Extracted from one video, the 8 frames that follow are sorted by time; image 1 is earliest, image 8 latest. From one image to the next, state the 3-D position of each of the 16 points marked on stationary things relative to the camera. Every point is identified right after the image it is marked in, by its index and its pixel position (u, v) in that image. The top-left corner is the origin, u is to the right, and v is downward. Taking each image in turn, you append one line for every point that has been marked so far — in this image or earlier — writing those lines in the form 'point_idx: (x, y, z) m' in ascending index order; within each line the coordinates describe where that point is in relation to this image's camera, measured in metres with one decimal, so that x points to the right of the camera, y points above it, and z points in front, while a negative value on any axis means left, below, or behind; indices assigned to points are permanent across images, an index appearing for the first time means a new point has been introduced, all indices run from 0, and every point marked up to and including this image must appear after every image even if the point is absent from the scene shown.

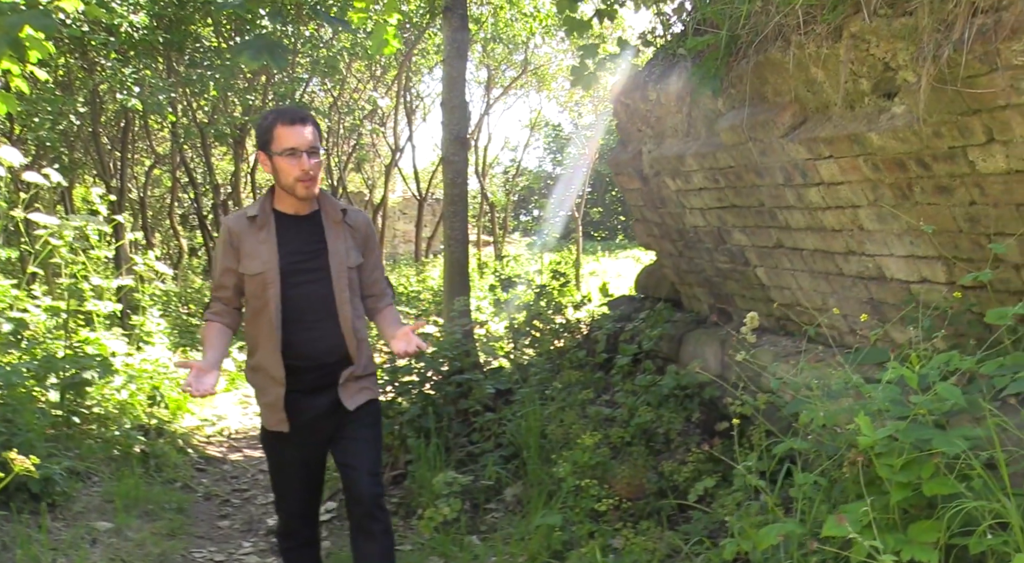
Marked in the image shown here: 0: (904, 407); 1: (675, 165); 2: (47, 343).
0: (+1.0, -0.3, +2.2) m
1: (+1.0, +0.7, +5.0) m
2: (-3.1, -0.4, +5.6) m
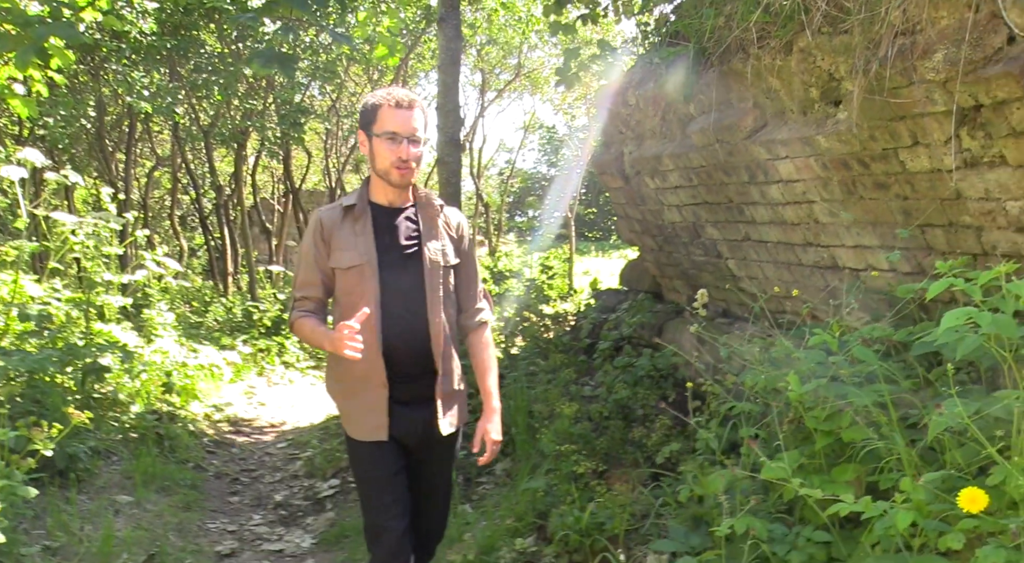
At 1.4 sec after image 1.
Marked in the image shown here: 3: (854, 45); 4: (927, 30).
0: (+1.0, -0.3, +2.6) m
1: (+0.9, +0.7, +5.5) m
2: (-3.1, -0.4, +6.0) m
3: (+1.3, +0.9, +3.3) m
4: (+1.4, +0.9, +2.9) m
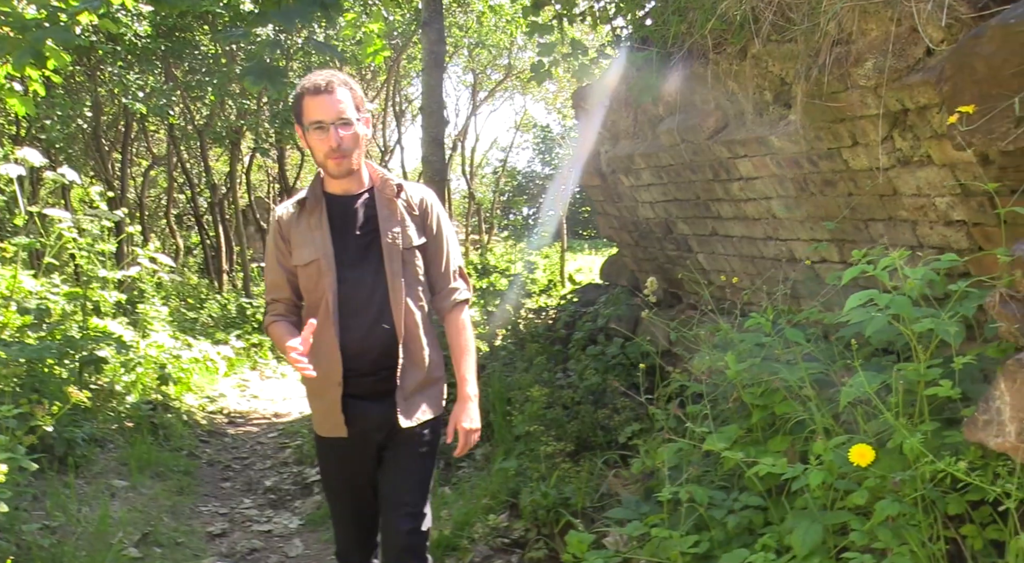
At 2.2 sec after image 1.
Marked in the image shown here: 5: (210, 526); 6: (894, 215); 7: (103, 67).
0: (+0.9, -0.2, +2.9) m
1: (+0.8, +0.8, +5.7) m
2: (-3.3, -0.3, +6.2) m
3: (+1.2, +0.9, +3.5) m
4: (+1.3, +0.9, +3.2) m
5: (-1.8, -1.5, +5.1) m
6: (+1.6, +0.3, +3.5) m
7: (-4.6, +2.4, +9.6) m
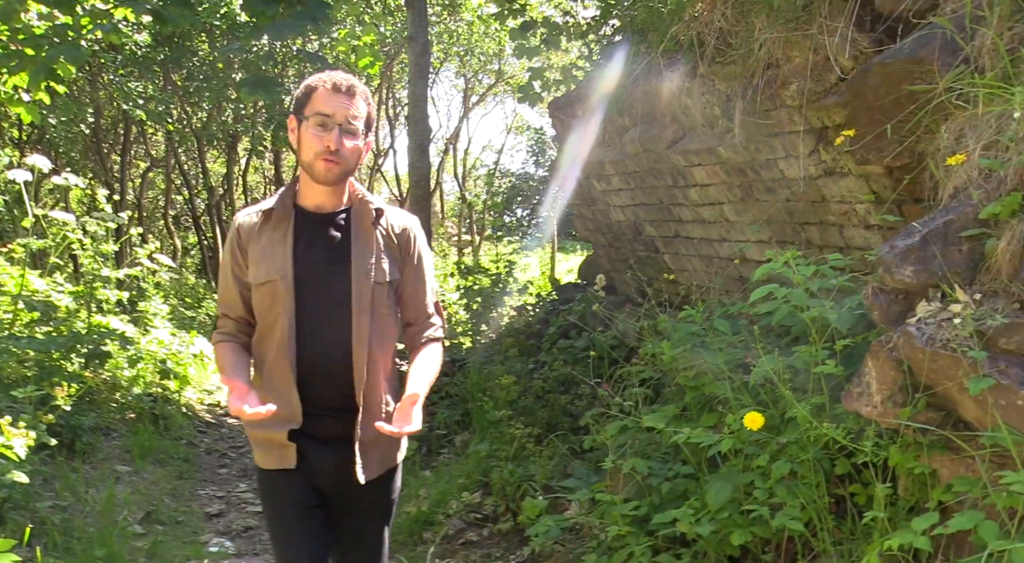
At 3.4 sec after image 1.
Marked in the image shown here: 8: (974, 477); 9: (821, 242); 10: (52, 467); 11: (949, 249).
0: (+0.7, -0.2, +3.3) m
1: (+0.6, +0.8, +6.1) m
2: (-3.4, -0.3, +6.6) m
3: (+1.0, +1.0, +3.9) m
4: (+1.2, +0.9, +3.6) m
5: (-2.0, -1.5, +5.5) m
6: (+1.5, +0.3, +3.9) m
7: (-4.8, +2.5, +10.0) m
8: (+1.1, -0.5, +2.1) m
9: (+1.5, +0.2, +4.0) m
10: (-2.9, -1.2, +5.4) m
11: (+1.2, +0.1, +2.3) m
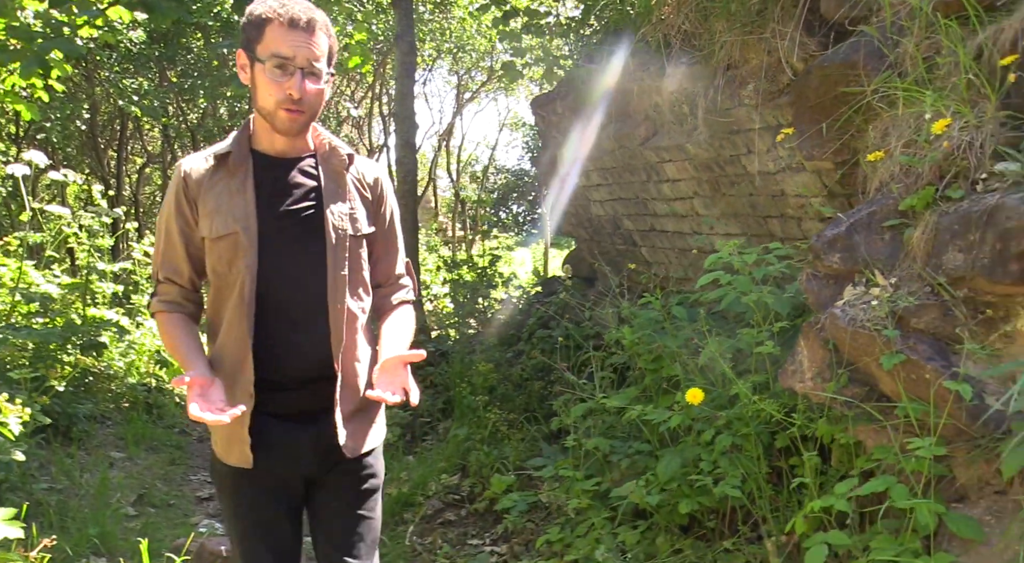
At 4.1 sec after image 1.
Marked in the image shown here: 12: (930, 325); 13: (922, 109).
0: (+0.6, -0.2, +3.5) m
1: (+0.5, +0.9, +6.3) m
2: (-3.6, -0.3, +6.8) m
3: (+0.9, +1.0, +4.1) m
4: (+1.0, +1.0, +3.8) m
5: (-2.1, -1.4, +5.7) m
6: (+1.3, +0.3, +4.1) m
7: (-4.9, +2.5, +10.2) m
8: (+1.0, -0.4, +2.3) m
9: (+1.3, +0.2, +4.2) m
10: (-3.0, -1.1, +5.6) m
11: (+1.0, +0.1, +2.4) m
12: (+1.1, -0.1, +2.2) m
13: (+1.2, +0.5, +2.5) m
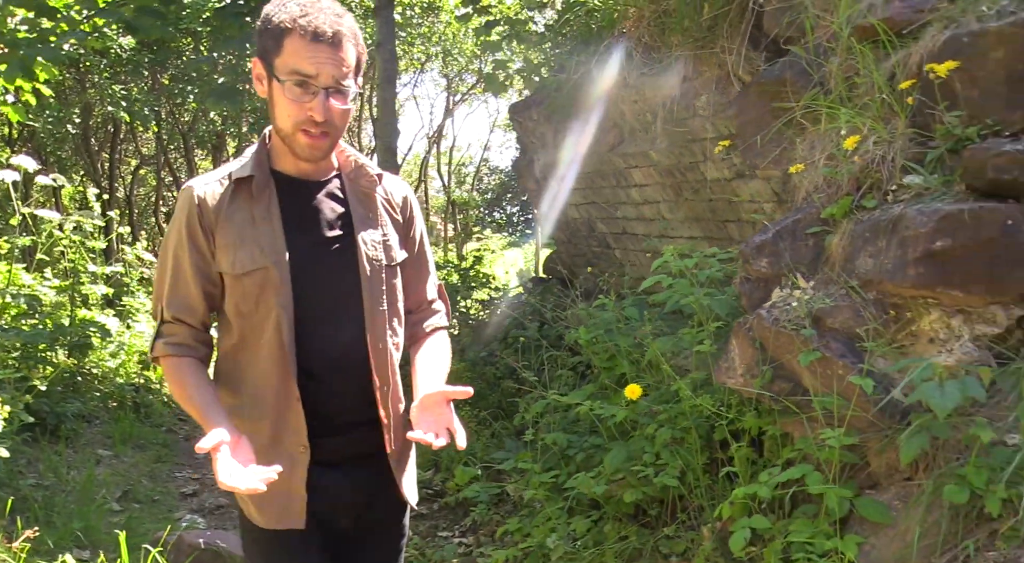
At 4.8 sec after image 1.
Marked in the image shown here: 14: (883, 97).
0: (+0.4, -0.2, +3.7) m
1: (+0.3, +0.8, +6.5) m
2: (-3.7, -0.3, +6.9) m
3: (+0.7, +1.0, +4.3) m
4: (+0.9, +1.0, +3.9) m
5: (-2.3, -1.4, +5.9) m
6: (+1.2, +0.3, +4.3) m
7: (-5.1, +2.5, +10.3) m
8: (+0.9, -0.5, +2.5) m
9: (+1.2, +0.2, +4.4) m
10: (-3.2, -1.1, +5.7) m
11: (+0.9, +0.1, +2.6) m
12: (+0.9, -0.1, +2.4) m
13: (+1.0, +0.5, +2.6) m
14: (+1.1, +0.6, +2.6) m
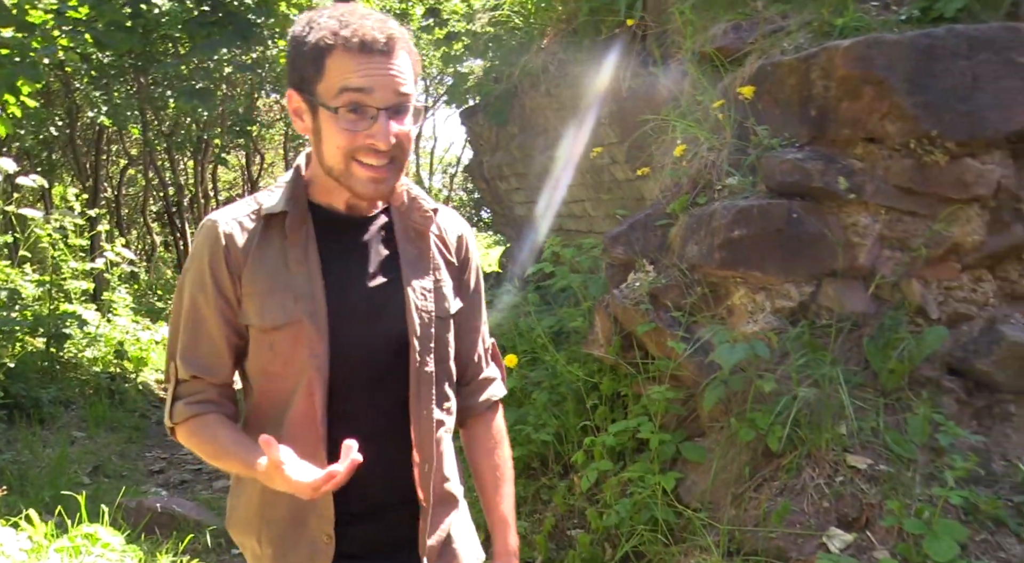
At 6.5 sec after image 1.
0: (0.0, -0.1, +4.1) m
1: (-0.1, +0.9, +7.0) m
2: (-4.2, -0.2, +7.4) m
3: (+0.3, +1.1, +4.8) m
4: (+0.5, +1.0, +4.4) m
5: (-2.7, -1.4, +6.3) m
6: (+0.8, +0.4, +4.8) m
7: (-5.6, +2.6, +10.8) m
8: (+0.5, -0.4, +3.0) m
9: (+0.8, +0.3, +4.9) m
10: (-3.6, -1.1, +6.2) m
11: (+0.5, +0.2, +3.1) m
12: (+0.6, -0.1, +2.9) m
13: (+0.6, +0.5, +3.1) m
14: (+0.7, +0.6, +3.1) m
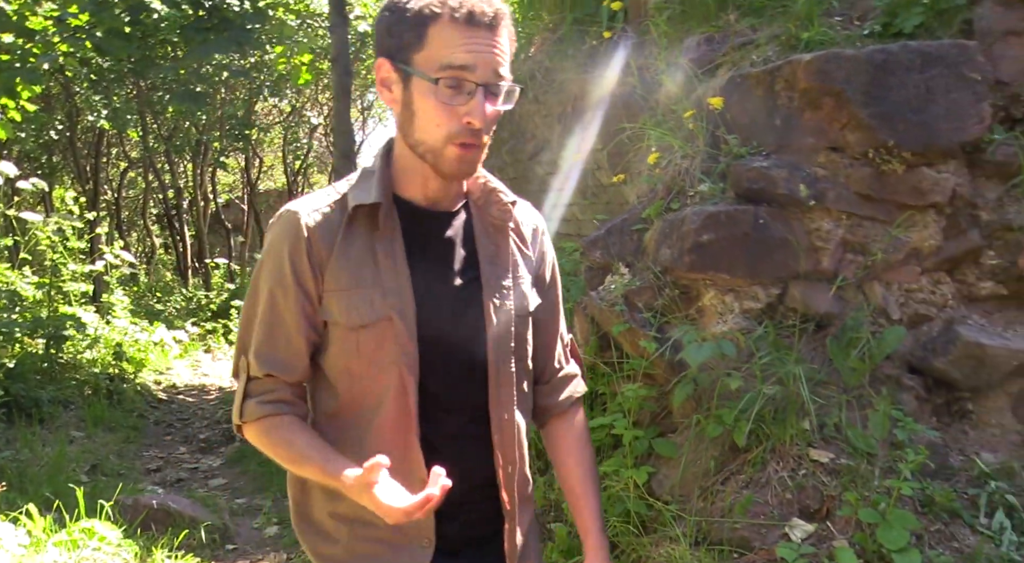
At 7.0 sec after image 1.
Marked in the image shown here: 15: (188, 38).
0: (0.0, -0.1, +4.3) m
1: (-0.2, +0.9, +7.1) m
2: (-4.2, -0.2, +7.5) m
3: (+0.3, +1.0, +4.9) m
4: (+0.4, +1.0, +4.6) m
5: (-2.8, -1.4, +6.4) m
6: (+0.7, +0.4, +4.9) m
7: (-5.7, +2.5, +10.9) m
8: (+0.4, -0.4, +3.1) m
9: (+0.7, +0.3, +5.0) m
10: (-3.7, -1.1, +6.3) m
11: (+0.4, +0.2, +3.2) m
12: (+0.5, -0.1, +3.0) m
13: (+0.6, +0.5, +3.3) m
14: (+0.7, +0.6, +3.2) m
15: (-2.2, +1.6, +5.6) m
